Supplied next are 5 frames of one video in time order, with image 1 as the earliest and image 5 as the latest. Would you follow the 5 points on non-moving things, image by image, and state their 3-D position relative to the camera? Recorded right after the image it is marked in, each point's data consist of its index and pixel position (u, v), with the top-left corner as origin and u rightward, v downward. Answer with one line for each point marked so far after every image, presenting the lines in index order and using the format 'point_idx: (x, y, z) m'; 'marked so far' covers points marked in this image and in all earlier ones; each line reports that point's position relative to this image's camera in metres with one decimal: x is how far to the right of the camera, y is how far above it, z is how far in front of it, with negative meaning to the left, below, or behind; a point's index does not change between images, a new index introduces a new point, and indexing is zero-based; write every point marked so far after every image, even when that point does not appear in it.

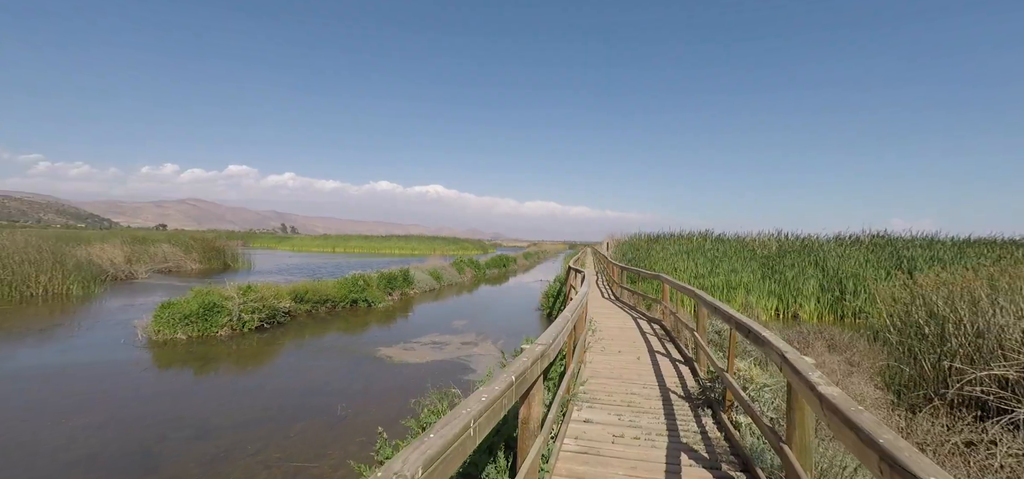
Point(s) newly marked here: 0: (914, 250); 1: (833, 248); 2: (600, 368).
0: (+15.1, -0.5, +14.2) m
1: (+13.1, -0.4, +15.3) m
2: (+1.2, -1.7, +5.0) m
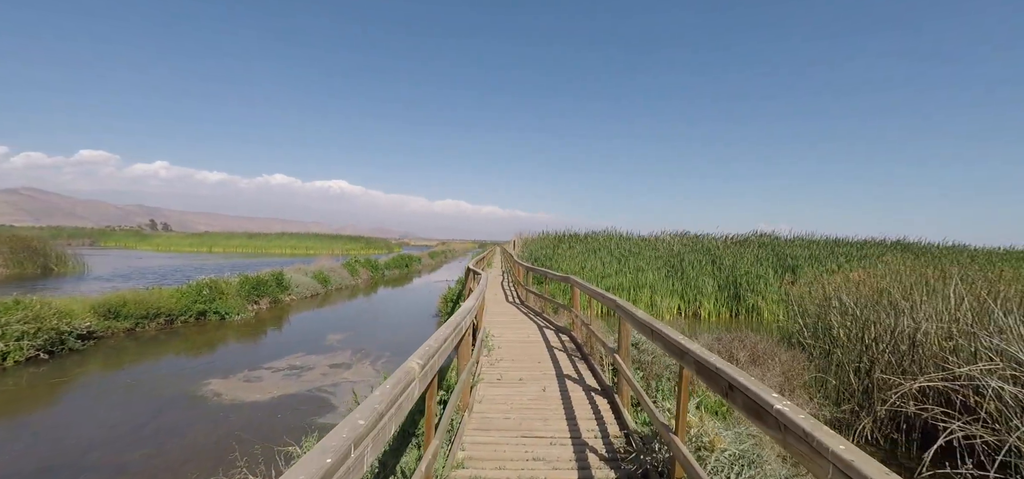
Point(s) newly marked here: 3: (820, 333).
0: (+11.3, -0.5, +15.6) m
1: (+9.1, -0.3, +16.3) m
2: (-0.2, -1.6, +3.5) m
3: (+4.6, -1.4, +5.6) m
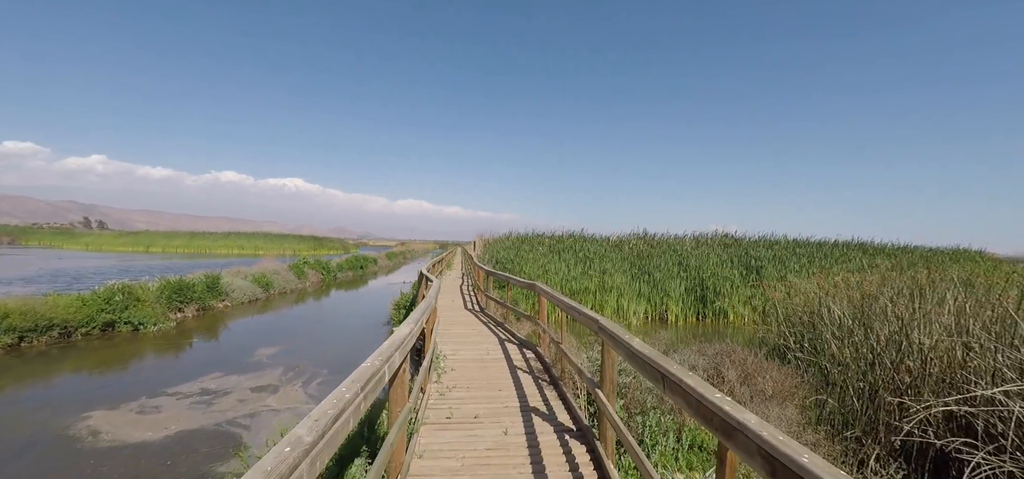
0: (+9.8, -0.6, +15.7) m
1: (+7.6, -0.4, +16.1) m
2: (-0.5, -1.6, +2.6) m
3: (+4.0, -1.4, +5.2) m
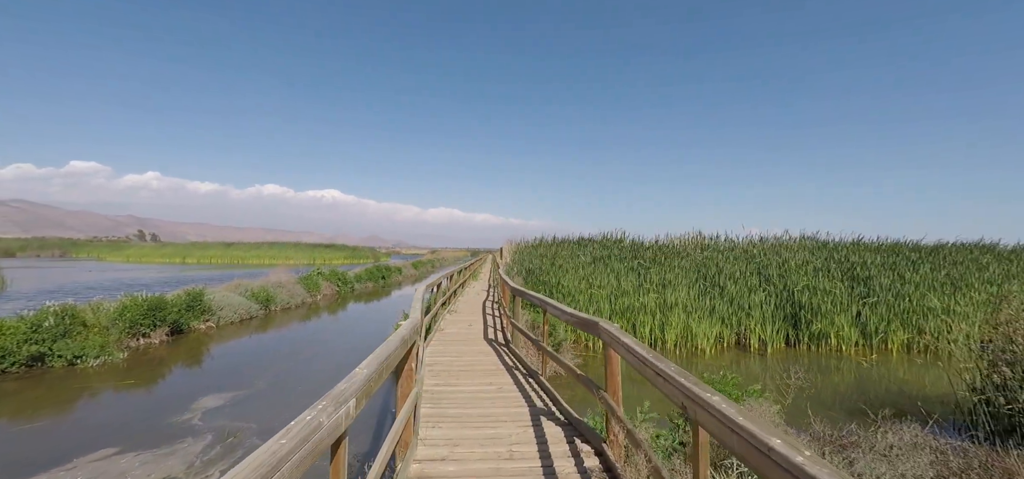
0: (+10.9, -0.7, +12.2) m
1: (+8.7, -0.5, +12.9) m
2: (-0.4, -1.6, 0.0) m
3: (+4.3, -1.4, +2.2) m
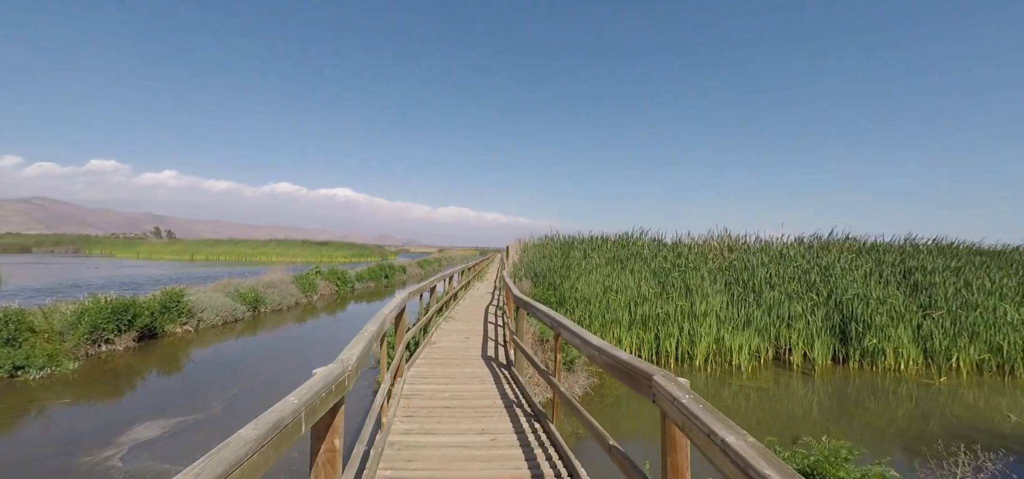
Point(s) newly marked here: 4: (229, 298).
0: (+11.1, -0.7, +10.7) m
1: (+8.9, -0.5, +11.4) m
2: (-0.6, -1.5, -1.2) m
3: (+4.2, -1.4, +0.8) m
4: (-10.0, -2.1, +13.5) m
